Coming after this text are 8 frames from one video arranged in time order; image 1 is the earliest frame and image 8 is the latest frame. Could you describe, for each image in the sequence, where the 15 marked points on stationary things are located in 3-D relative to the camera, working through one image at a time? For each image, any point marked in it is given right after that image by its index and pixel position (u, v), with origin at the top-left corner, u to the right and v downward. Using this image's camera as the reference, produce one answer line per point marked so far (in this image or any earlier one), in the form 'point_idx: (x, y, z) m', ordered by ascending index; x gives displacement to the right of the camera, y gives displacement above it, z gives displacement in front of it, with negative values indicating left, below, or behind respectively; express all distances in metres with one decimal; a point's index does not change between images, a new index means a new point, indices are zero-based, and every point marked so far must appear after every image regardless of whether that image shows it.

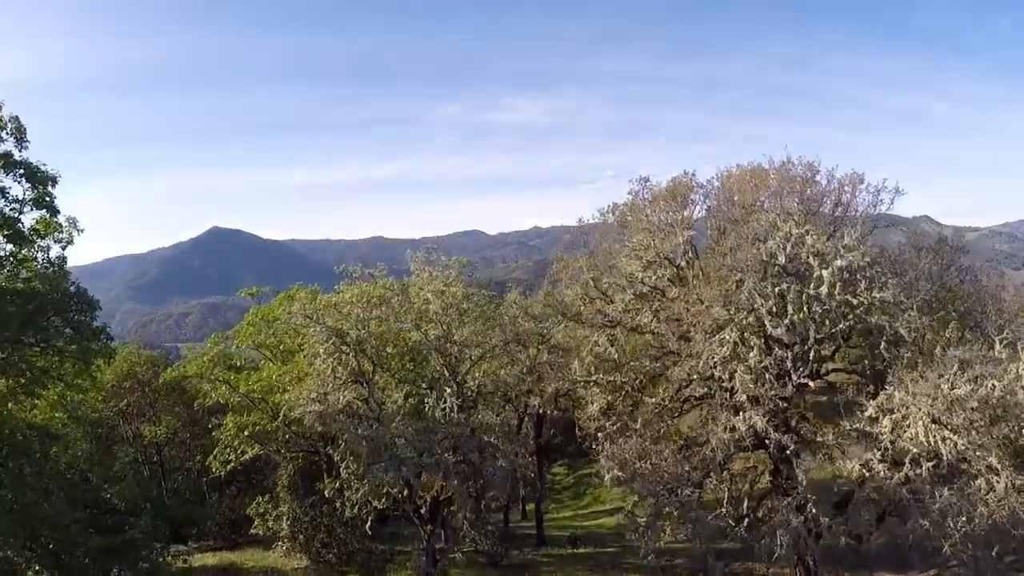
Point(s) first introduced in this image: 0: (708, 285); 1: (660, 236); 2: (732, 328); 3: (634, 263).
0: (+4.7, 0.0, +13.8) m
1: (+3.8, +1.1, +14.6) m
2: (+4.7, -1.0, +12.6) m
3: (+3.2, +0.5, +14.6) m
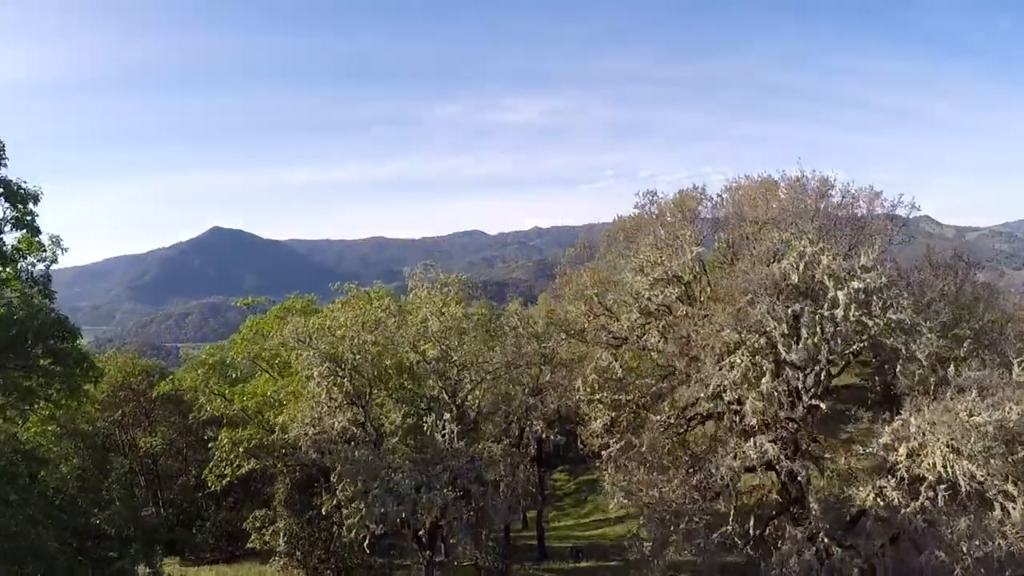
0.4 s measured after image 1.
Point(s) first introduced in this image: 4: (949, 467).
0: (+4.7, -0.5, +13.3) m
1: (+3.9, +0.7, +14.2) m
2: (+4.7, -1.4, +12.1) m
3: (+3.2, +0.1, +14.2) m
4: (+8.4, -3.5, +11.4) m
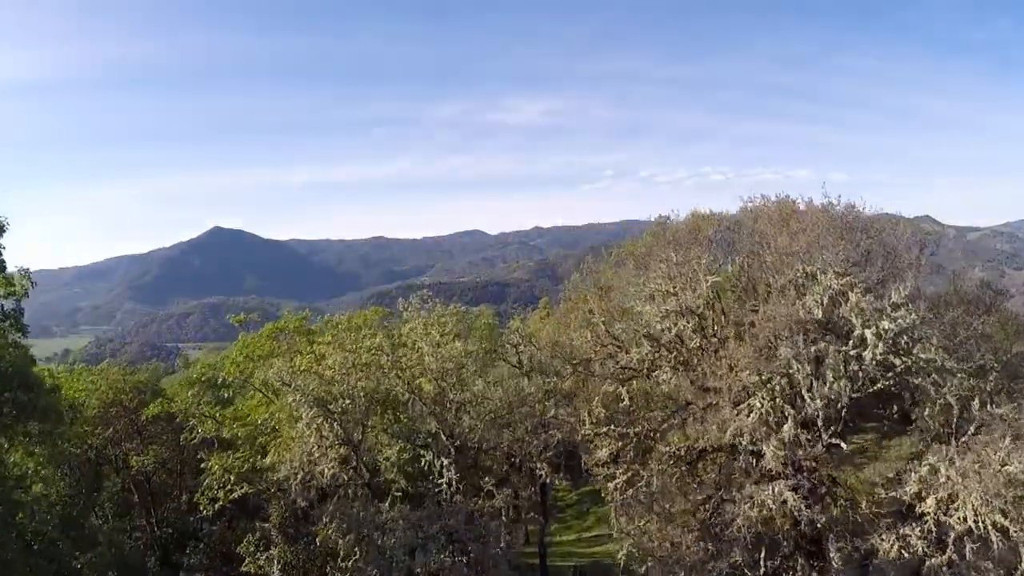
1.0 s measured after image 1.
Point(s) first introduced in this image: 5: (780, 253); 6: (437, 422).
0: (+4.8, -1.2, +12.5) m
1: (+3.9, 0.0, +13.4) m
2: (+4.8, -2.1, +11.3) m
3: (+3.3, -0.6, +13.4) m
4: (+8.4, -4.1, +10.6) m
5: (+6.7, +0.8, +14.6) m
6: (-1.5, -2.8, +12.3) m
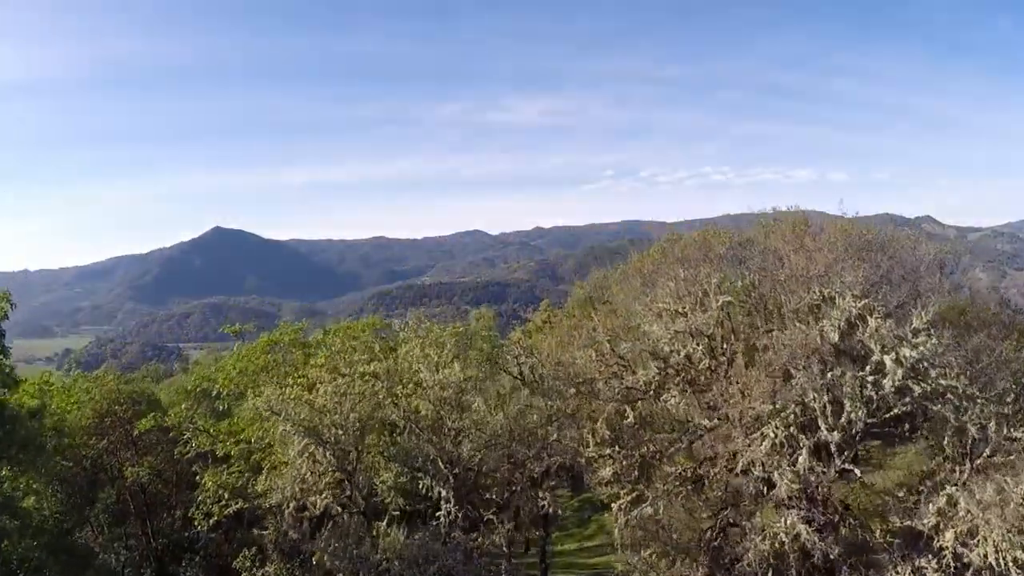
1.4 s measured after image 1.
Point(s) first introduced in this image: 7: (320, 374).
0: (+4.8, -1.6, +12.0) m
1: (+4.0, -0.4, +12.9) m
2: (+4.8, -2.5, +10.8) m
3: (+3.3, -1.0, +12.9) m
4: (+8.5, -4.6, +10.1) m
5: (+6.7, +0.4, +14.1) m
6: (-1.5, -3.2, +11.8) m
7: (-4.1, -1.8, +12.5) m
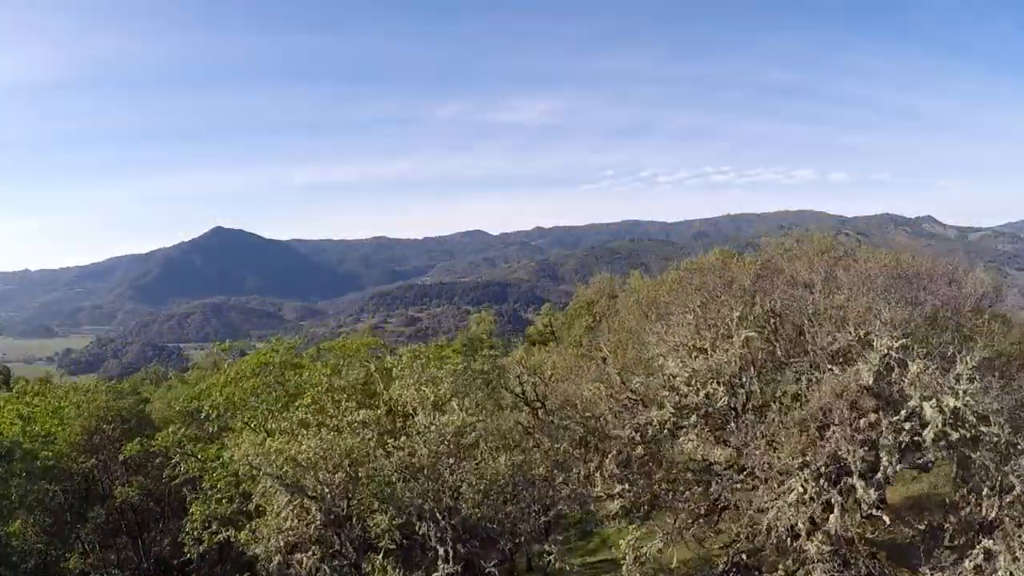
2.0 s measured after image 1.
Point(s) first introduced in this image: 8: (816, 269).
0: (+4.9, -2.2, +11.1) m
1: (+4.0, -1.0, +11.9) m
2: (+4.9, -3.2, +9.9) m
3: (+3.4, -1.6, +11.9) m
4: (+8.5, -5.2, +9.2) m
5: (+6.8, -0.3, +13.2) m
6: (-1.4, -3.9, +10.9) m
7: (-4.0, -2.5, +11.6) m
8: (+10.2, +0.4, +19.9) m
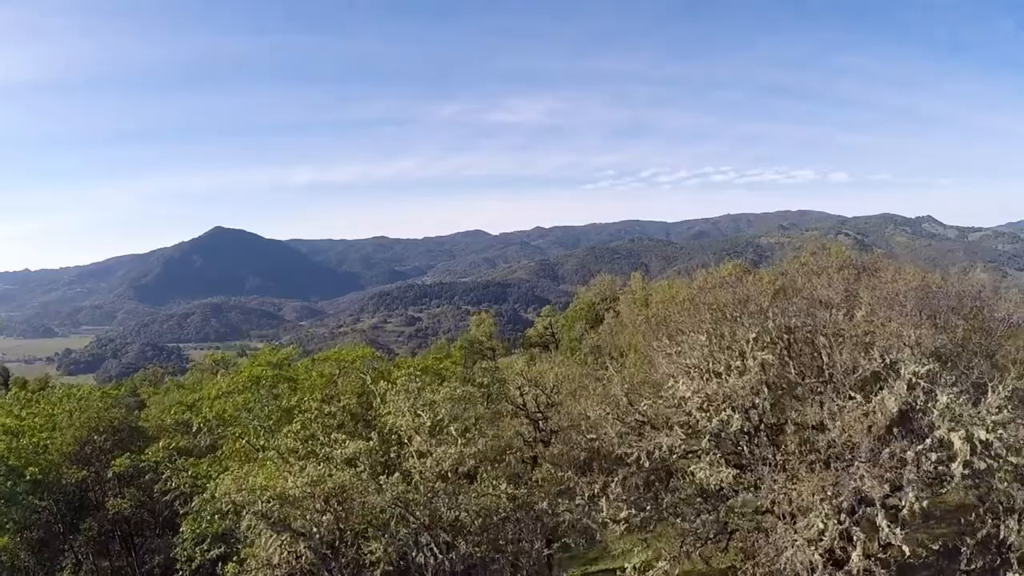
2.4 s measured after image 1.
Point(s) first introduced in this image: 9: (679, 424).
0: (+4.9, -2.6, +10.5) m
1: (+4.0, -1.4, +11.3) m
2: (+4.9, -3.5, +9.3) m
3: (+3.4, -2.0, +11.3) m
4: (+8.6, -5.6, +8.6) m
5: (+6.8, -0.6, +12.6) m
6: (-1.4, -4.2, +10.3) m
7: (-4.0, -2.9, +11.0) m
8: (+10.2, 0.0, +19.3) m
9: (+3.2, -2.6, +11.5) m
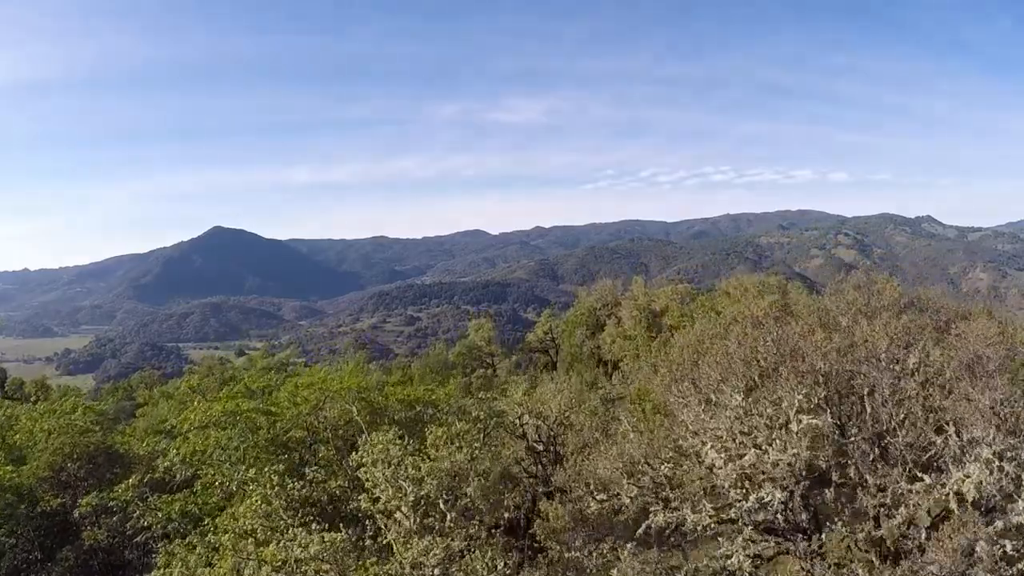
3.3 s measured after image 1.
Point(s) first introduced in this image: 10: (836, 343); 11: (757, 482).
0: (+4.9, -3.4, +9.0) m
1: (+4.0, -2.2, +9.8) m
2: (+4.9, -4.3, +7.7) m
3: (+3.4, -2.8, +9.8) m
4: (+8.5, -6.4, +7.0) m
5: (+6.8, -1.4, +11.0) m
6: (-1.4, -5.0, +8.7) m
7: (-4.0, -3.7, +9.4) m
8: (+10.2, -0.8, +17.7) m
9: (+3.2, -3.4, +10.0) m
10: (+6.8, -1.1, +12.6) m
11: (+3.9, -3.0, +9.6) m
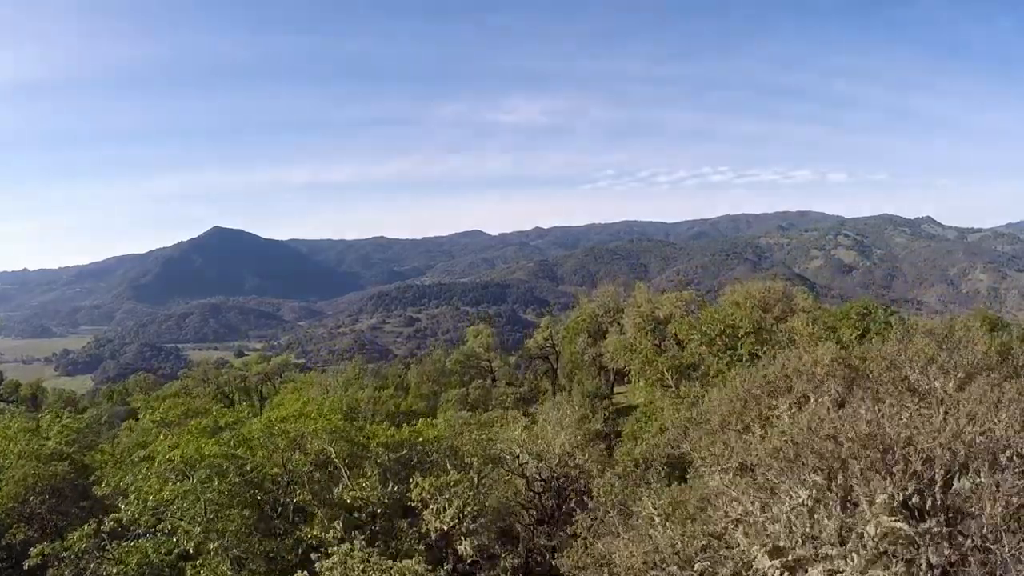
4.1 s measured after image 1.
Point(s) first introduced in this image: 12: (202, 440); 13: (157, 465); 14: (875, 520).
0: (+4.9, -4.2, +6.9) m
1: (+4.0, -3.0, +7.7) m
2: (+4.9, -5.1, +5.7) m
3: (+3.4, -3.6, +7.7) m
4: (+8.5, -7.2, +5.0) m
5: (+6.8, -2.2, +8.9) m
6: (-1.4, -5.8, +6.7) m
7: (-4.0, -4.4, +7.4) m
8: (+10.2, -1.6, +15.7) m
9: (+3.2, -4.2, +7.9) m
10: (+6.8, -1.9, +10.5) m
11: (+3.9, -3.7, +7.5) m
12: (-9.4, -4.3, +18.1) m
13: (-10.5, -5.2, +17.3) m
14: (+4.6, -2.8, +7.6) m
